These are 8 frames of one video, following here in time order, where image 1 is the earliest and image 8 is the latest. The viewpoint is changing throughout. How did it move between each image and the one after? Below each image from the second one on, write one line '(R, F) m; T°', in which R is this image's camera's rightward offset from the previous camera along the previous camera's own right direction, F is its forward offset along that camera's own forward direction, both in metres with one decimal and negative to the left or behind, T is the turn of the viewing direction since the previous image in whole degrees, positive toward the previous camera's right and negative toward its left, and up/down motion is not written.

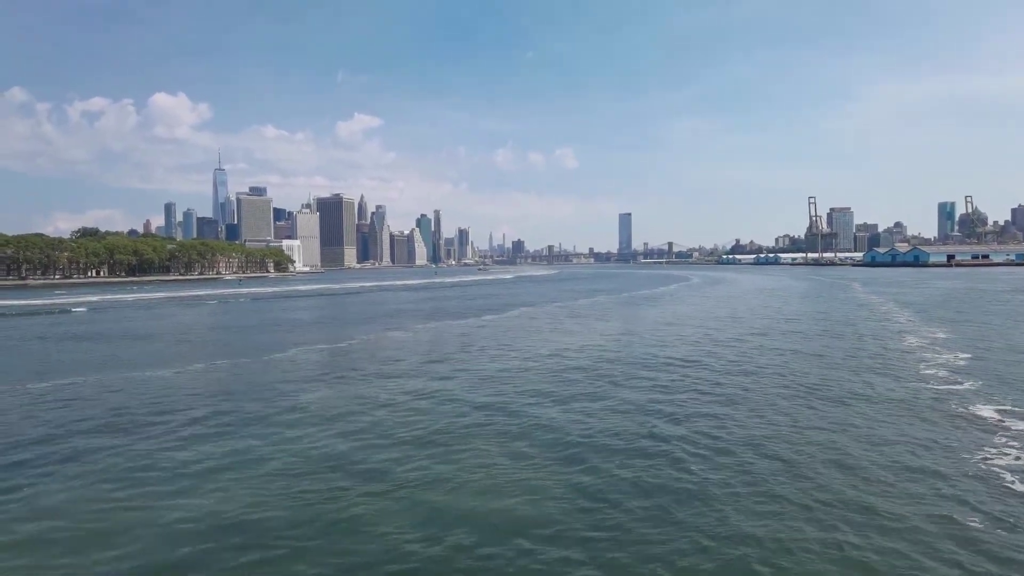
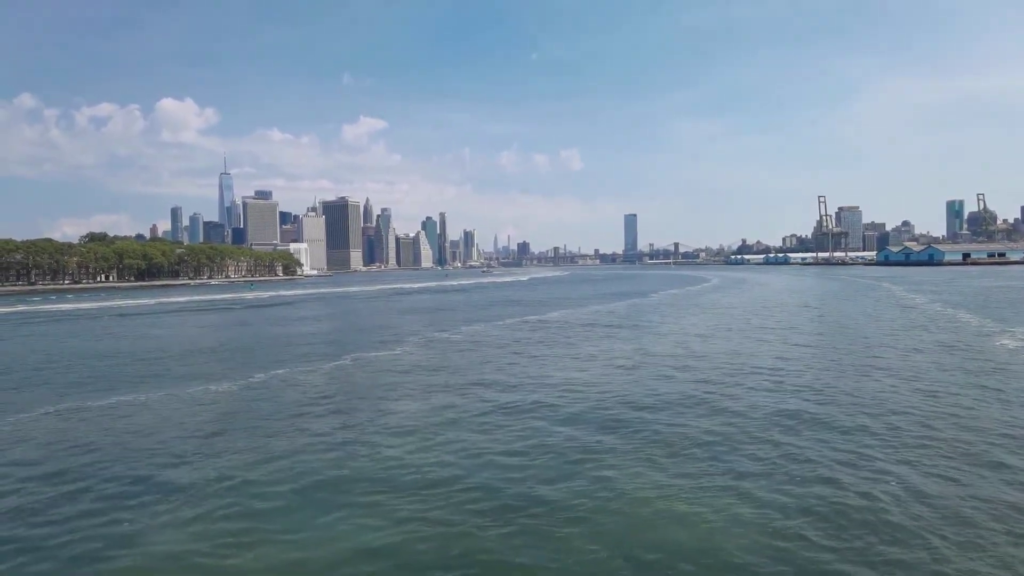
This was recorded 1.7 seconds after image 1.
(-1.2, +0.9) m; 0°
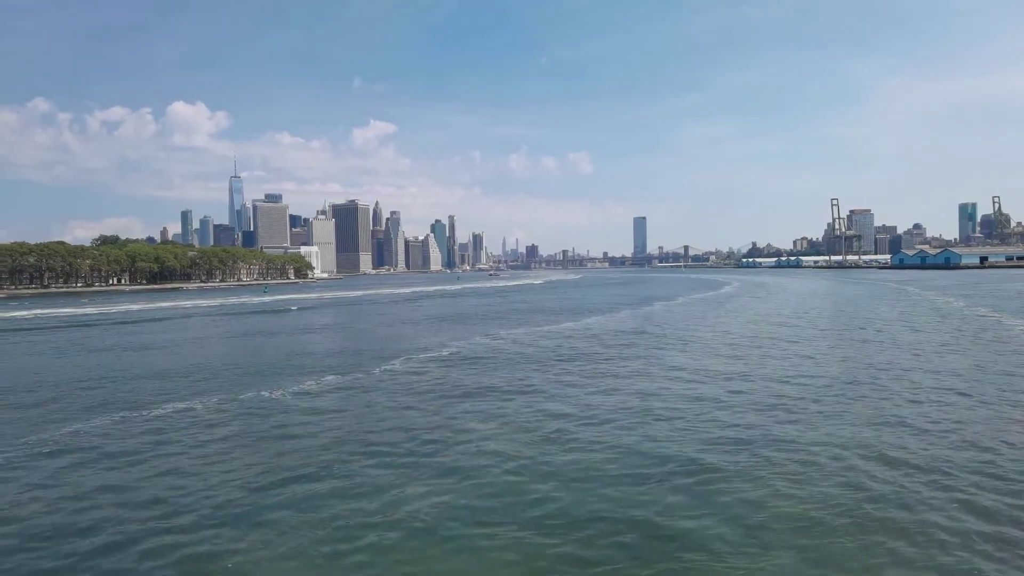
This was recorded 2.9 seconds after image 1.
(-0.9, +0.4) m; -1°
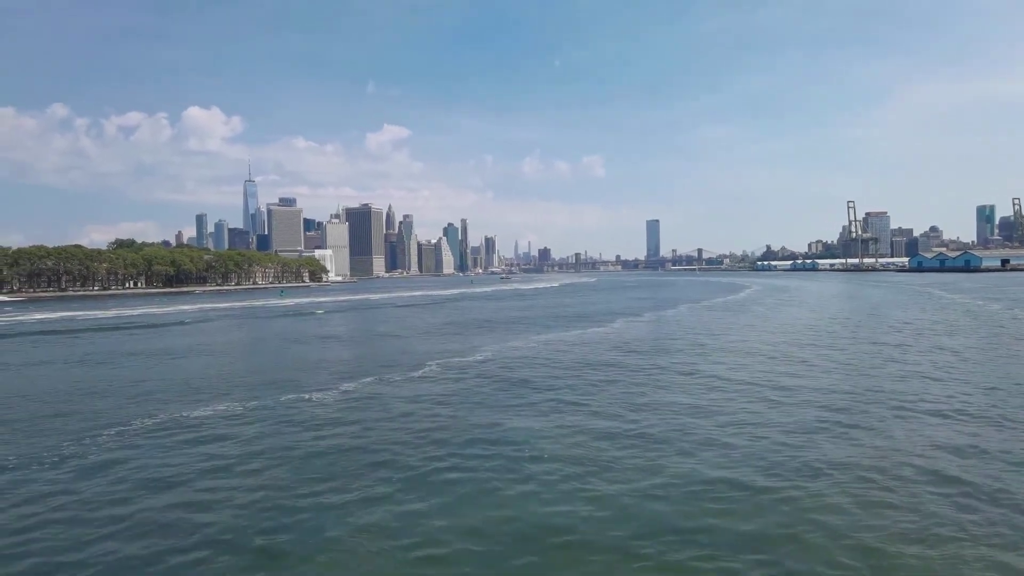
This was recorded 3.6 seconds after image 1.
(-0.5, +0.2) m; -1°
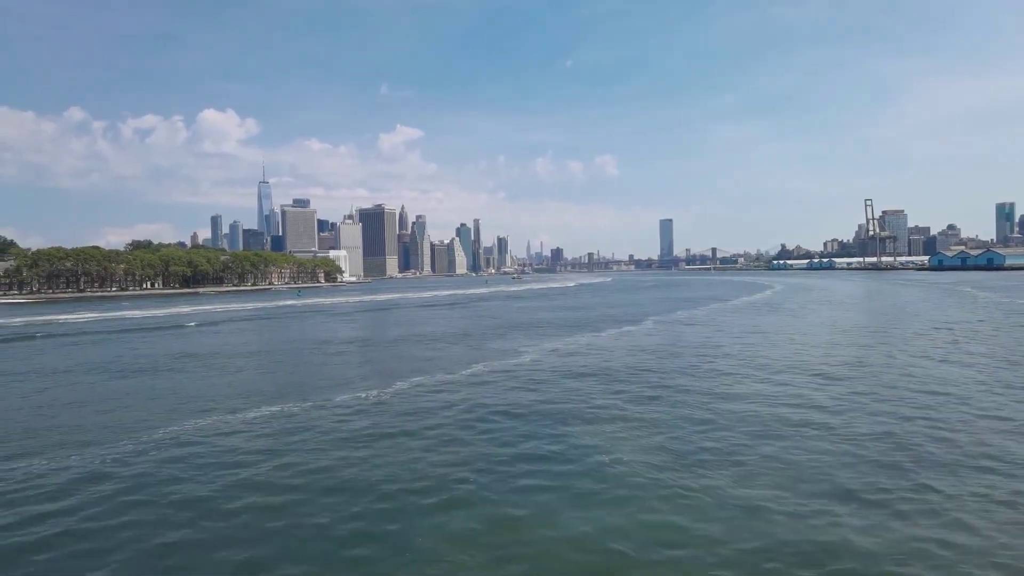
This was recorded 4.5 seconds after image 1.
(-0.7, +0.3) m; -1°
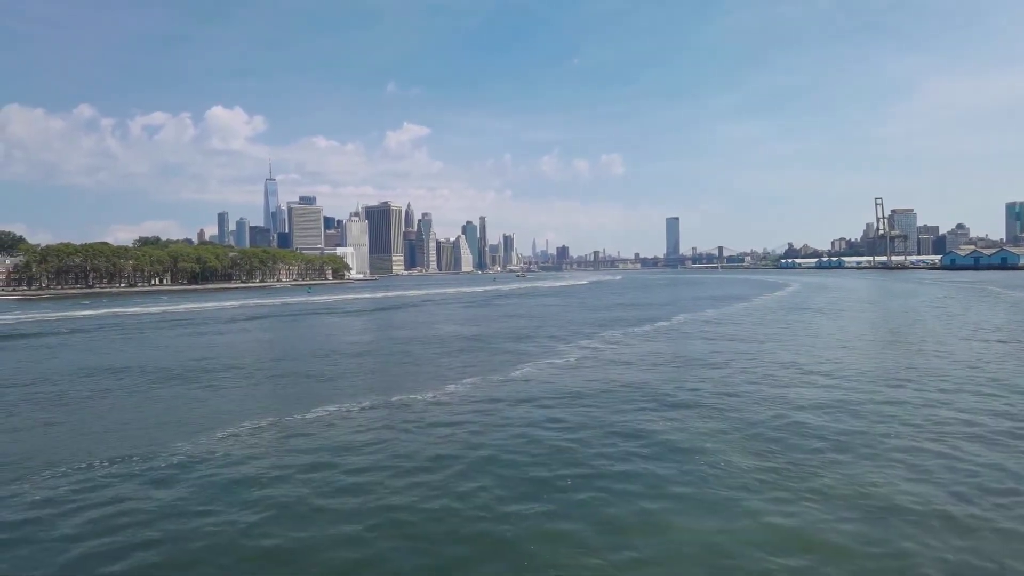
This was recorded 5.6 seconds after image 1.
(-0.8, +0.5) m; 0°
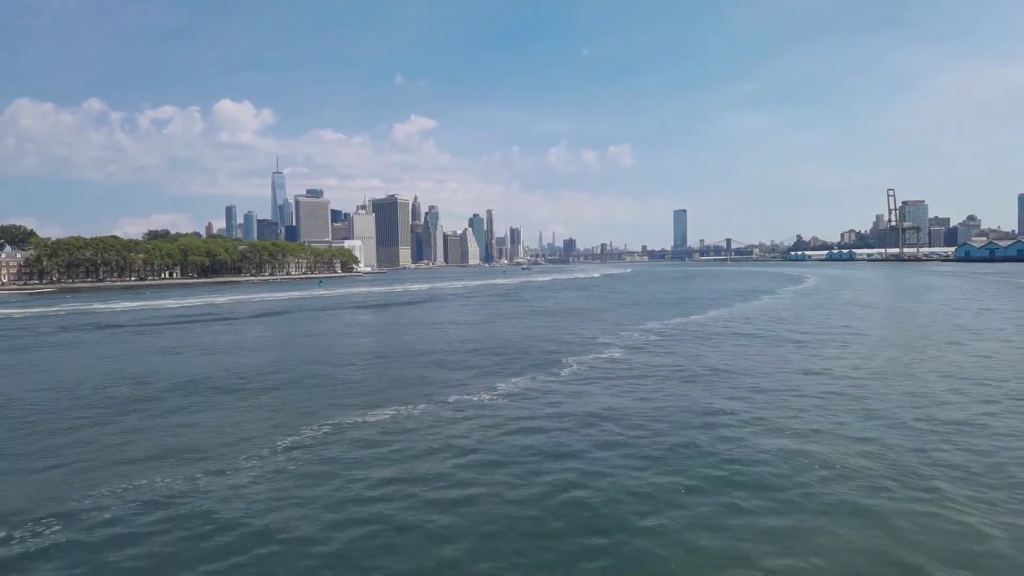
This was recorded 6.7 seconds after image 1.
(-0.8, +0.5) m; -1°
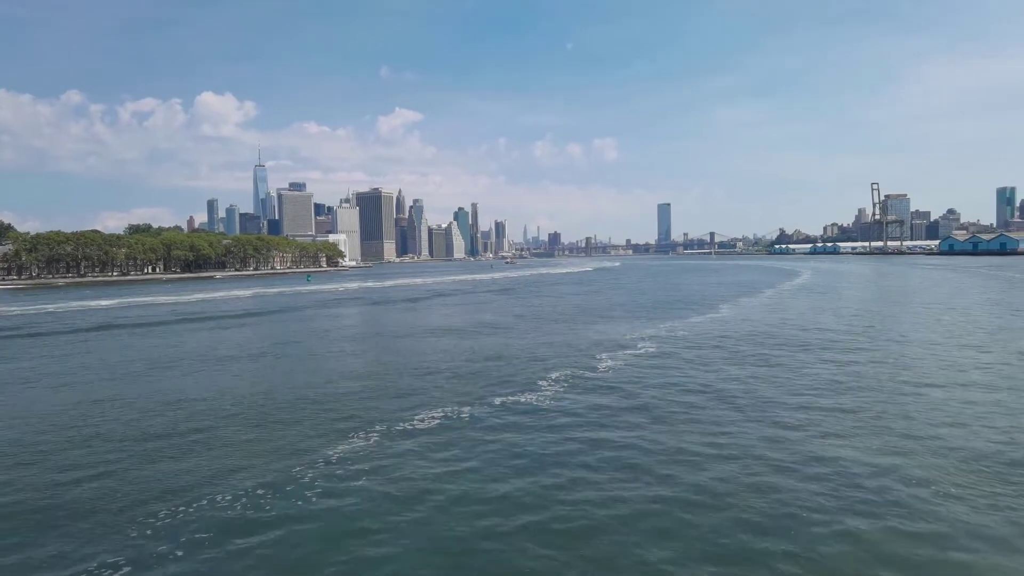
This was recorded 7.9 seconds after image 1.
(-0.9, +0.5) m; +1°
